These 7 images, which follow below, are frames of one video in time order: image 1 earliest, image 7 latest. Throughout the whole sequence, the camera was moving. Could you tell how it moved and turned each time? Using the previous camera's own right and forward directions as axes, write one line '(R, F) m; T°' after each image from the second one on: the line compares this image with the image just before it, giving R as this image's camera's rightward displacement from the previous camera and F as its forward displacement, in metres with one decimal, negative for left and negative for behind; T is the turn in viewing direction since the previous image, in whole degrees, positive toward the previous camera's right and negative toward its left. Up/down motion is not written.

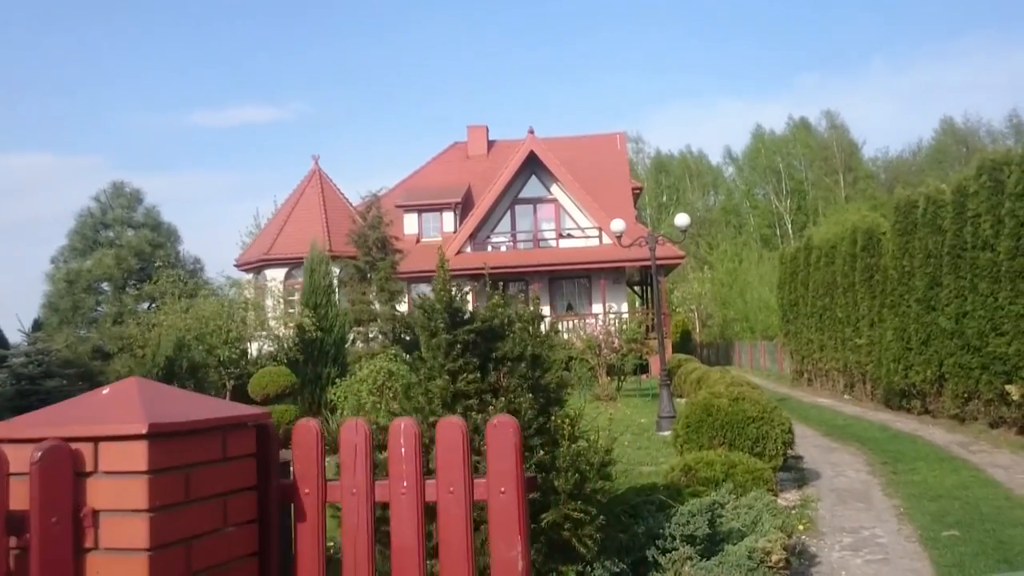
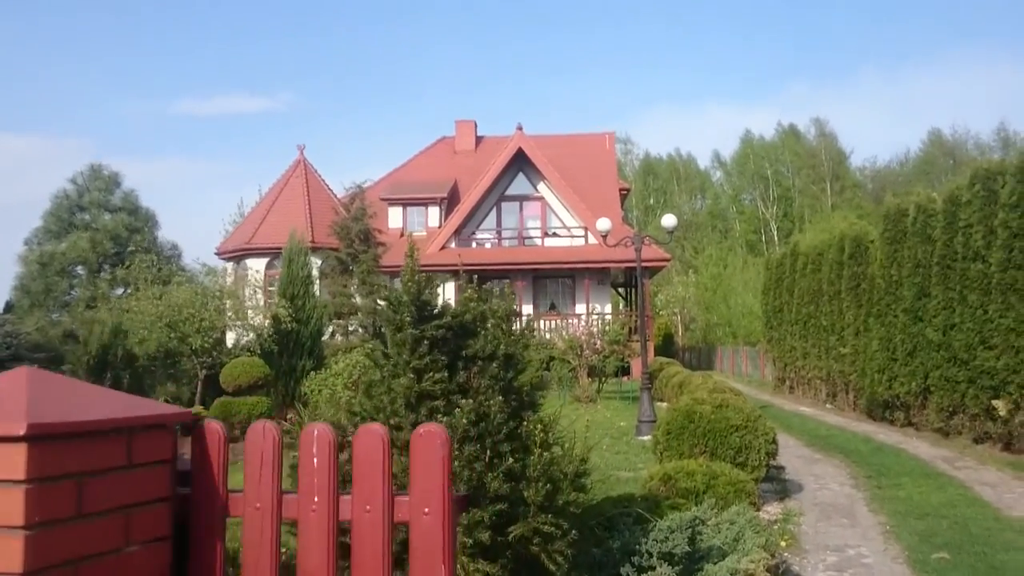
(+0.1, +0.4) m; +1°
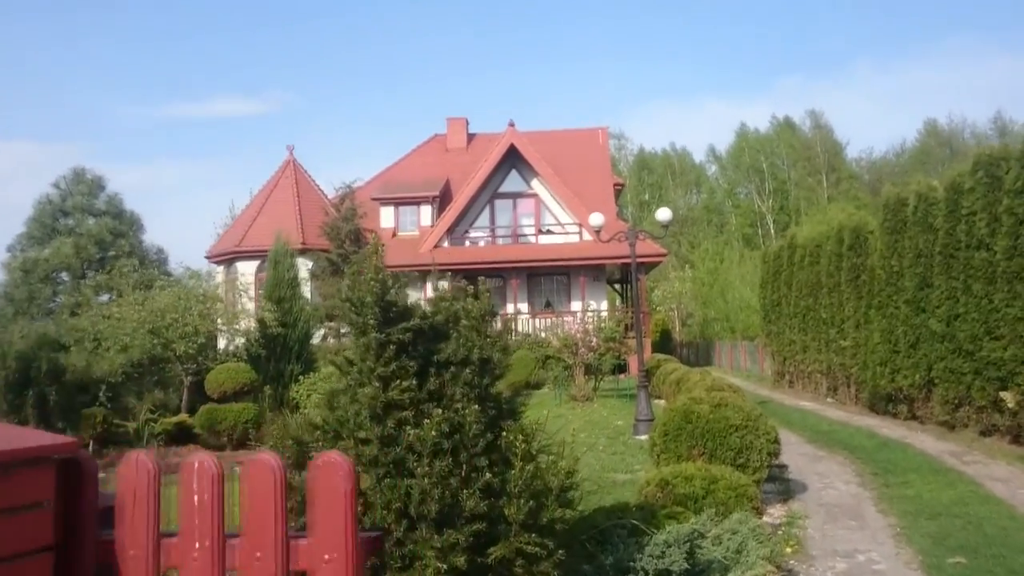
(+0.1, +0.4) m; 0°
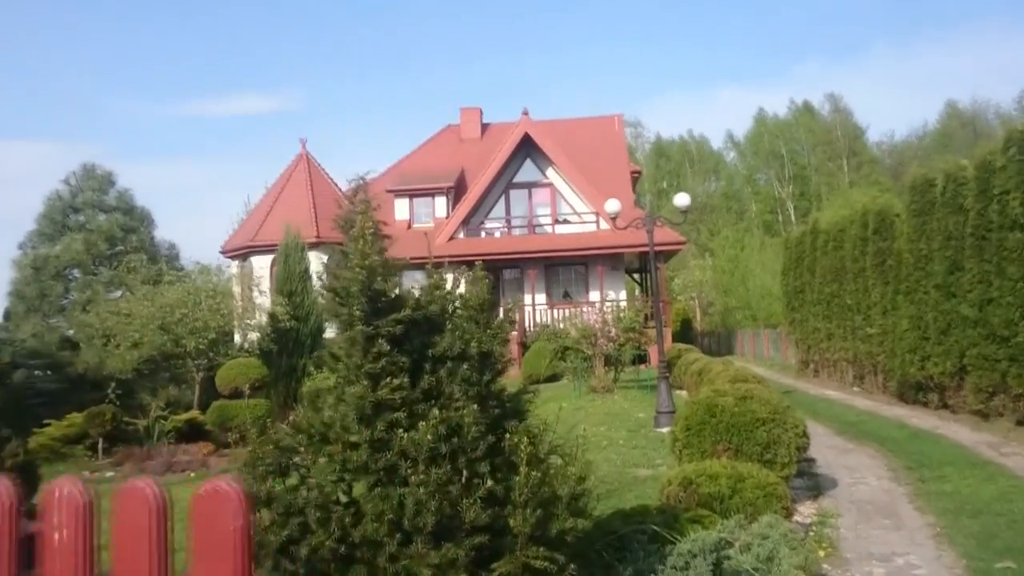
(+0.1, +0.4) m; -1°
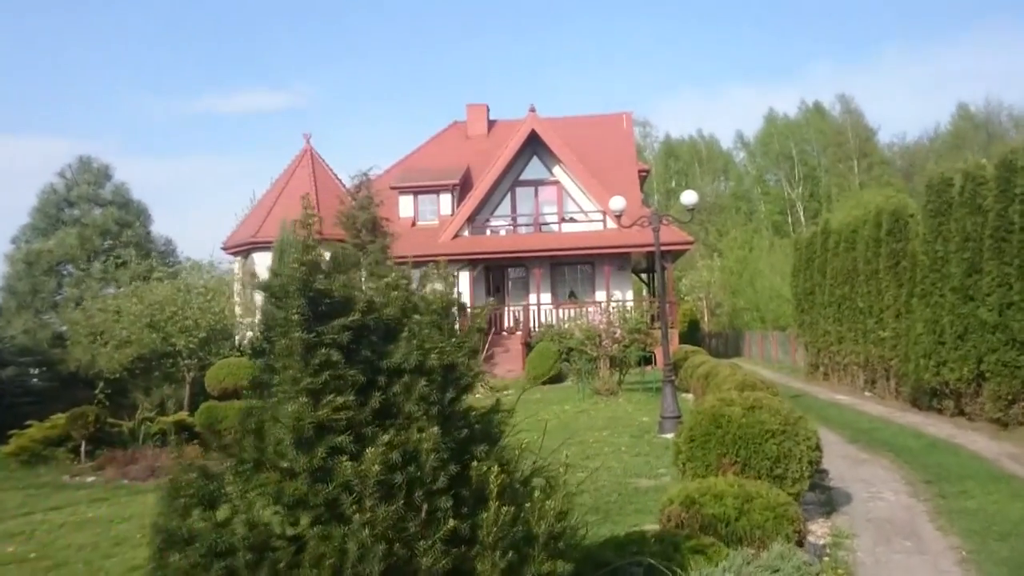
(+0.1, +0.6) m; 0°
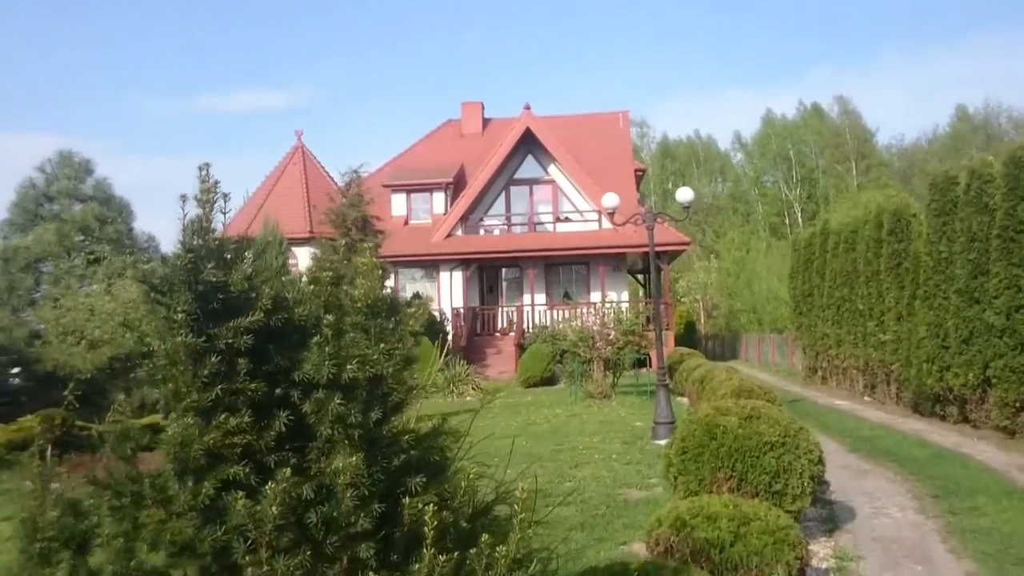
(+0.1, +0.6) m; 0°
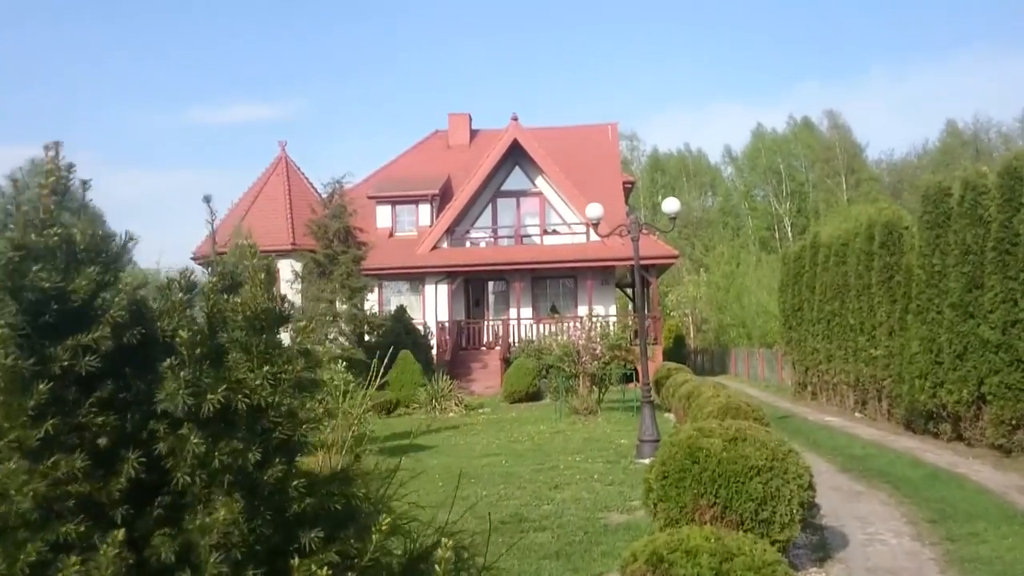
(+0.2, +0.5) m; +1°
